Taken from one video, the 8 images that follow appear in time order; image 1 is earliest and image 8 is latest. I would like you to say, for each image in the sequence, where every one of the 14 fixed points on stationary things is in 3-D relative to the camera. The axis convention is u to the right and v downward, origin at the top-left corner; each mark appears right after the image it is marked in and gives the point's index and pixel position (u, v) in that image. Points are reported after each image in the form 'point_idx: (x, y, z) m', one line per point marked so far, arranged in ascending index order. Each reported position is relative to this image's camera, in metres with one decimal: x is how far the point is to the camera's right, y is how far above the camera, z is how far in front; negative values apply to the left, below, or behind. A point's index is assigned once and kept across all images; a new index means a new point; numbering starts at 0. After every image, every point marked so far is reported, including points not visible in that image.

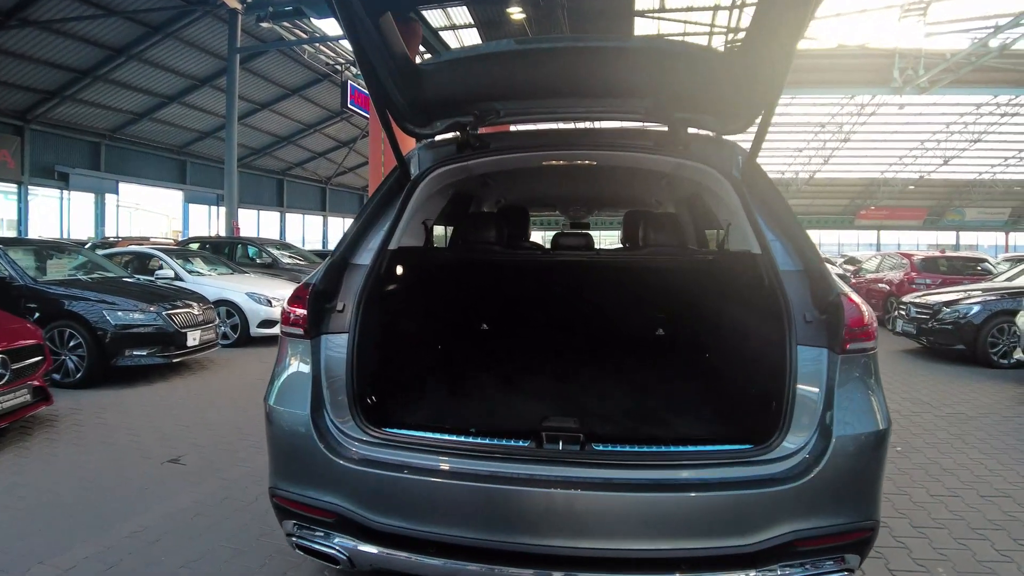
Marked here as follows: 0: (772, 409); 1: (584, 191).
0: (+1.0, -0.5, +2.4) m
1: (+0.6, +0.8, +4.8) m
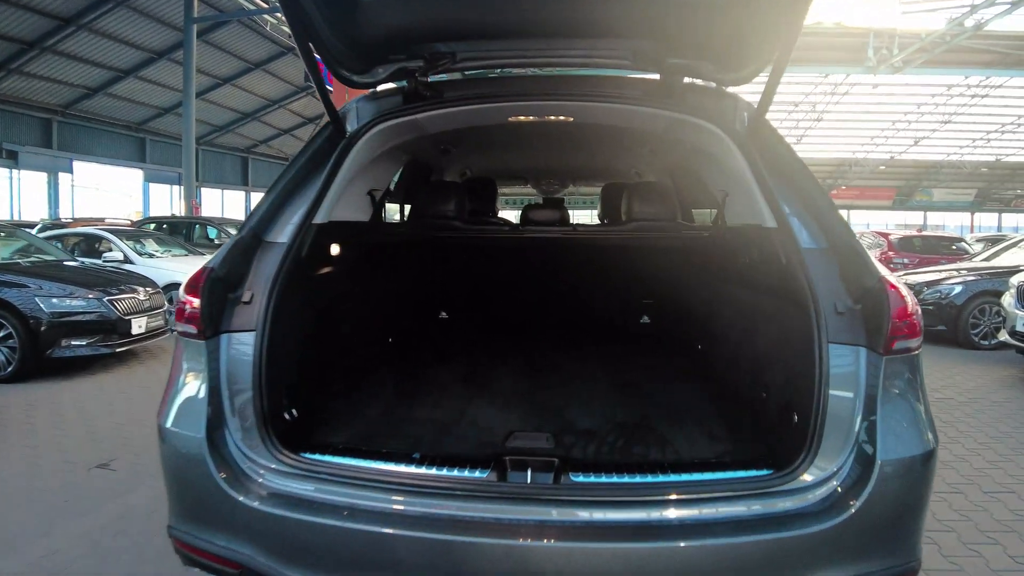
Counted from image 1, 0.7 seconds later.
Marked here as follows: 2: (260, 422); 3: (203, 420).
0: (+0.9, -0.4, +1.9) m
1: (+0.3, +0.9, +4.3) m
2: (-0.8, -0.4, +1.9) m
3: (-1.0, -0.4, +1.9) m
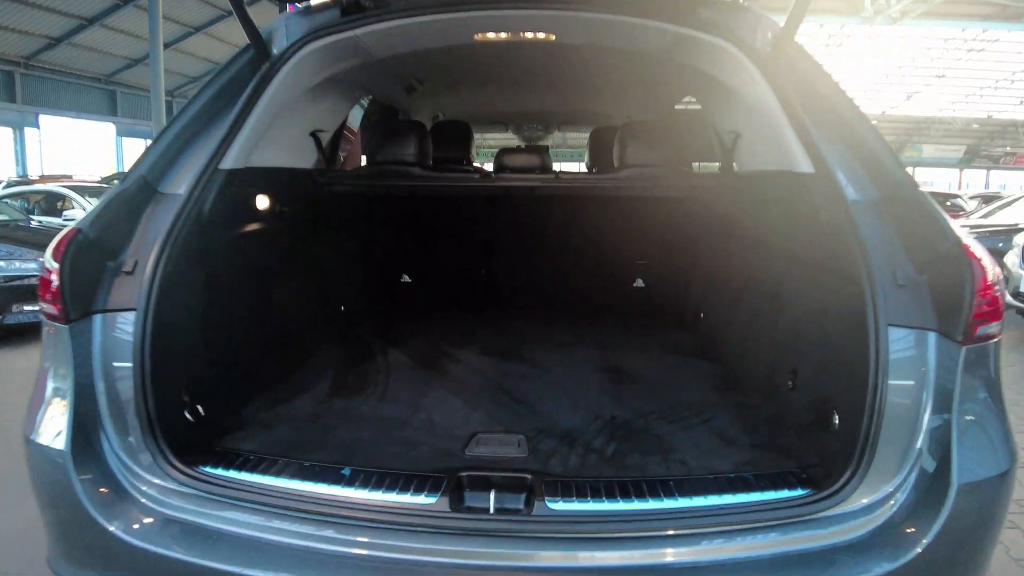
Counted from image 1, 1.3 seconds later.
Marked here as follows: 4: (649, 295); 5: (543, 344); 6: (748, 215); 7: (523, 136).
0: (+0.8, -0.3, +1.5) m
1: (+0.2, +1.2, +3.7) m
2: (-0.9, -0.4, +1.5) m
3: (-1.0, -0.3, +1.4) m
4: (+0.6, 0.0, +2.8) m
5: (+0.1, -0.2, +2.5) m
6: (+0.8, +0.3, +2.1) m
7: (+0.1, +1.2, +4.9) m
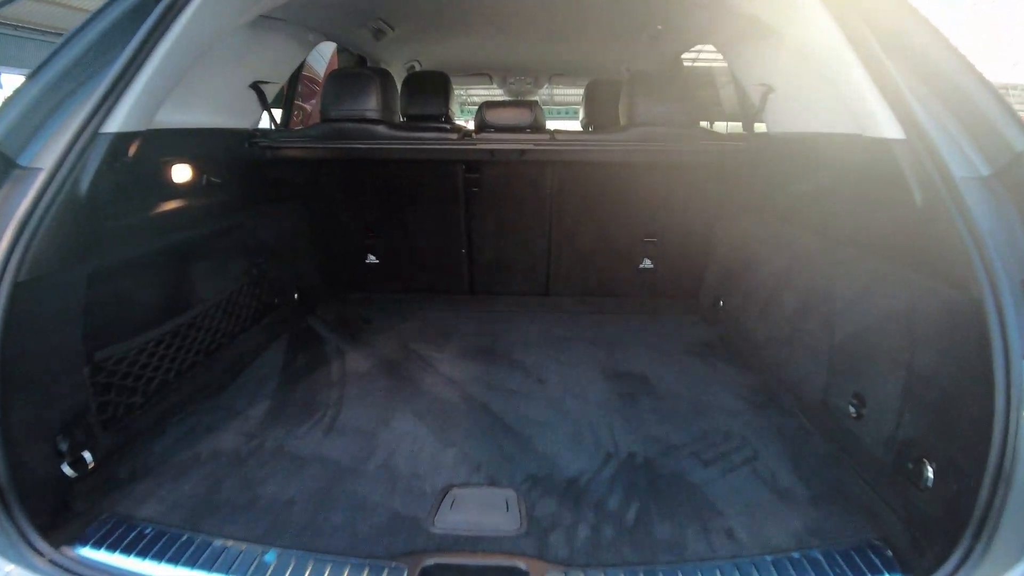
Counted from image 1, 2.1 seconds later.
0: (+0.8, -0.3, +1.1) m
1: (+0.1, +1.3, +3.3) m
2: (-0.9, -0.4, +1.1) m
3: (-1.1, -0.3, +1.0) m
4: (+0.6, 0.0, +2.4) m
5: (+0.1, -0.2, +2.1) m
6: (+0.8, +0.3, +1.6) m
7: (0.0, +1.4, +4.4) m
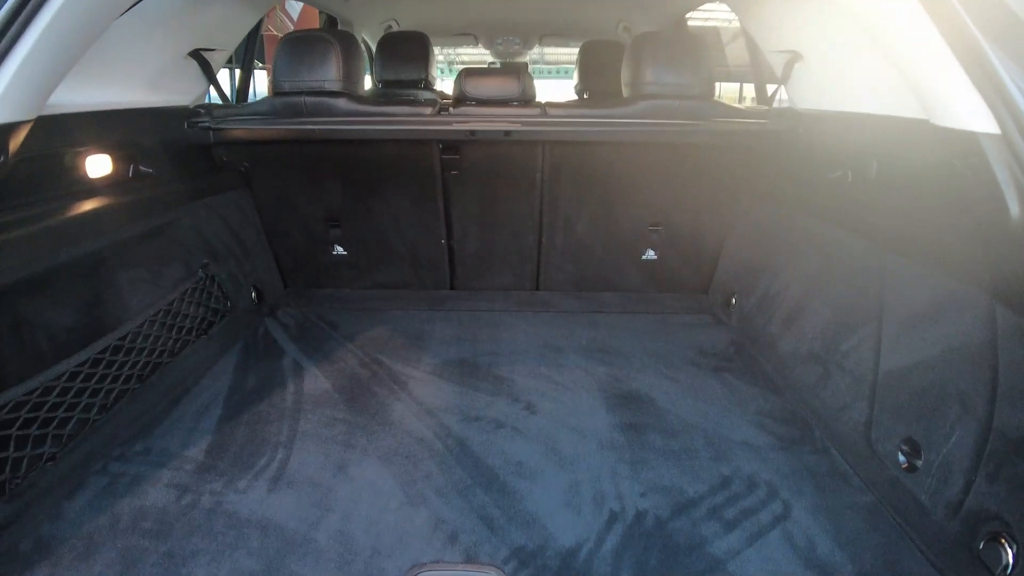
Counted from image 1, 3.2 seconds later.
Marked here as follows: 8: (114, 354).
0: (+0.7, -0.4, +0.9) m
1: (0.0, +1.4, +2.9) m
2: (-0.9, -0.4, +0.8) m
3: (-1.1, -0.4, +0.8) m
4: (+0.5, +0.1, +2.1) m
5: (0.0, -0.2, +1.9) m
6: (+0.7, +0.3, +1.4) m
7: (-0.1, +1.6, +4.0) m
8: (-0.9, -0.2, +1.5) m
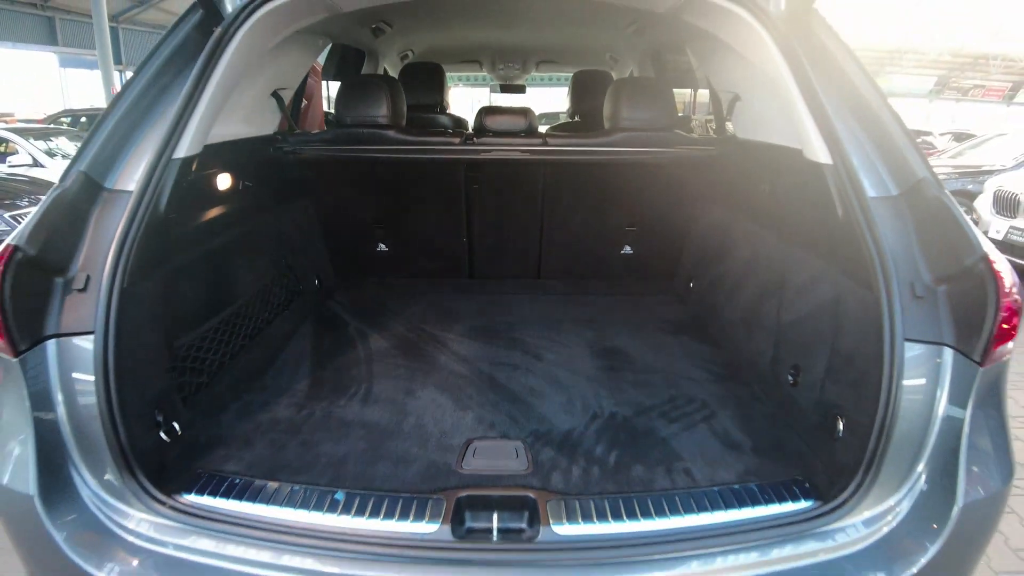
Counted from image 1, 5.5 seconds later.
0: (+0.8, -0.3, +1.5) m
1: (0.0, +1.4, +3.5) m
2: (-0.9, -0.4, +1.3) m
3: (-1.0, -0.3, +1.3) m
4: (+0.6, +0.1, +2.7) m
5: (+0.1, -0.1, +2.4) m
6: (+0.8, +0.3, +1.9) m
7: (-0.1, +1.6, +4.6) m
8: (-0.9, -0.1, +2.0) m
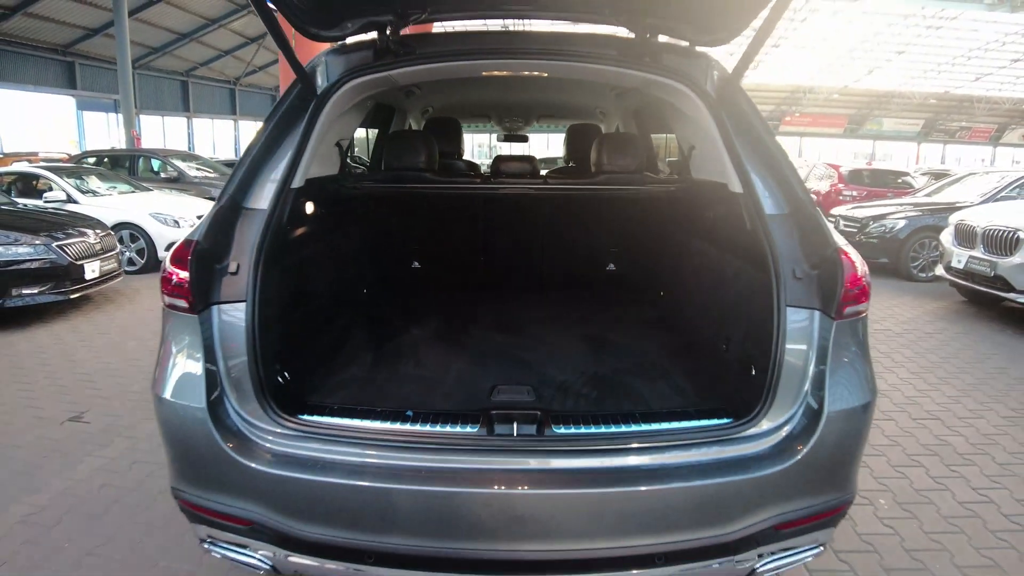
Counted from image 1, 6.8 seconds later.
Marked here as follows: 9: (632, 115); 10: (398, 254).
0: (+0.8, -0.3, +2.1) m
1: (+0.1, +1.3, +4.2) m
2: (-0.8, -0.3, +2.0) m
3: (-1.0, -0.3, +1.9) m
4: (+0.6, +0.1, +3.3) m
5: (+0.1, -0.1, +3.1) m
6: (+0.8, +0.3, +2.6) m
7: (-0.1, +1.4, +5.4) m
8: (-0.8, -0.1, +2.6) m
9: (+0.8, +1.2, +4.2) m
10: (-0.6, +0.2, +3.3) m
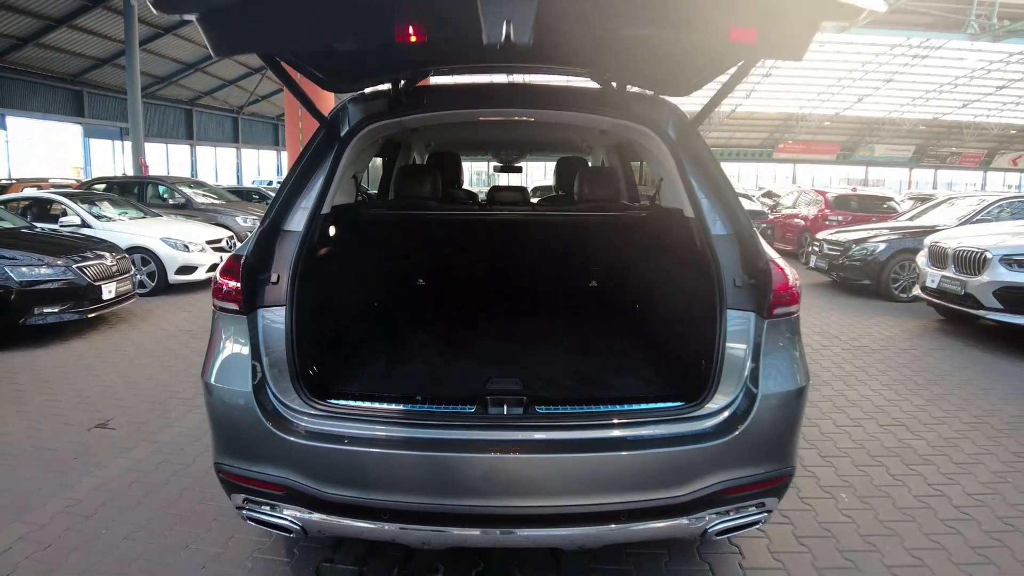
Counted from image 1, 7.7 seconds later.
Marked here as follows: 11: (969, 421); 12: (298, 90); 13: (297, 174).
0: (+0.8, -0.3, +2.5) m
1: (0.0, +1.2, +4.7) m
2: (-0.9, -0.4, +2.4) m
3: (-1.0, -0.3, +2.4) m
4: (+0.6, 0.0, +3.8) m
5: (+0.1, -0.2, +3.5) m
6: (+0.8, +0.3, +3.1) m
7: (-0.1, +1.3, +5.8) m
8: (-0.9, -0.1, +3.1) m
9: (+0.8, +1.1, +4.7) m
10: (-0.7, +0.1, +3.7) m
11: (+4.2, -1.2, +5.6) m
12: (-0.9, +0.9, +2.7) m
13: (-0.9, +0.5, +2.7) m
